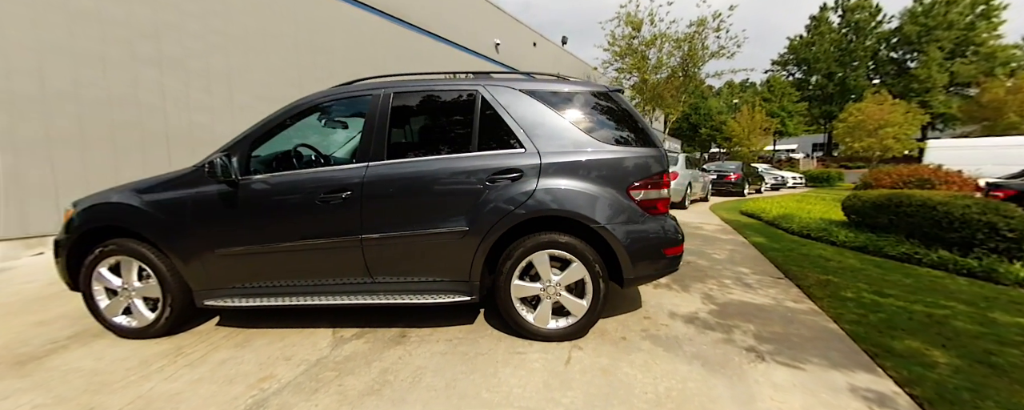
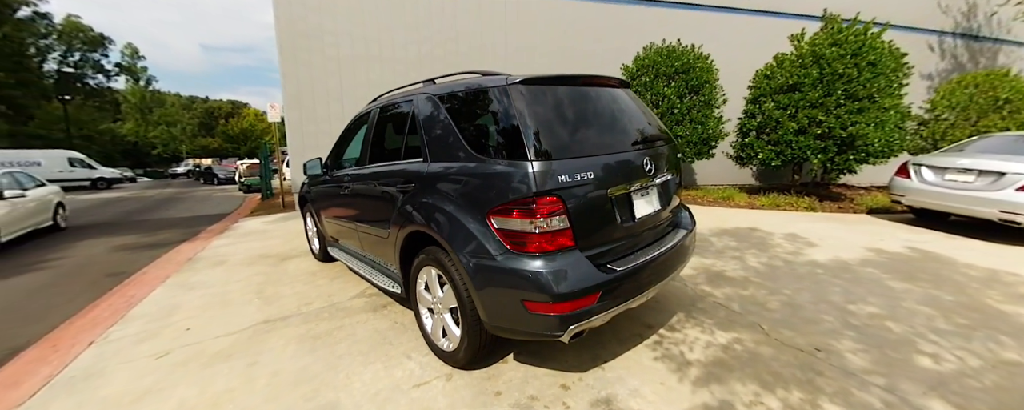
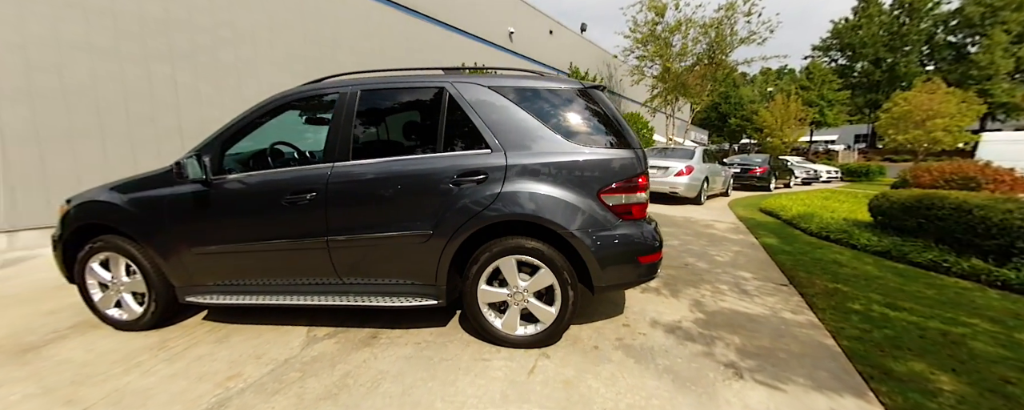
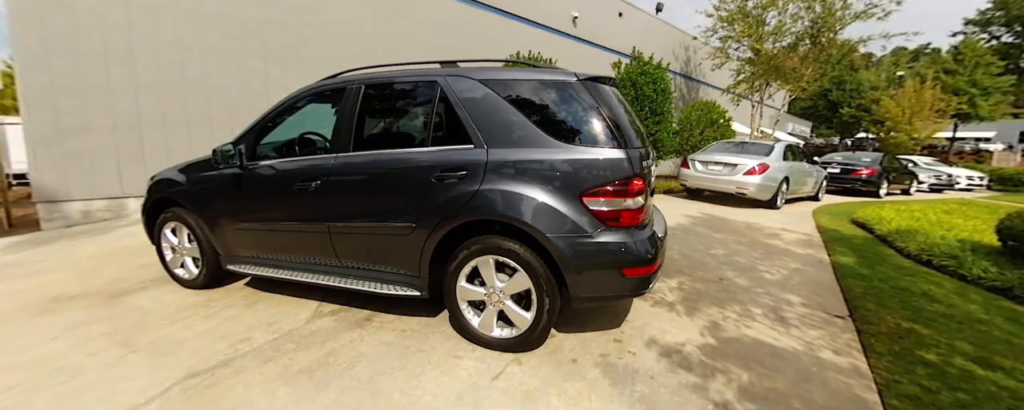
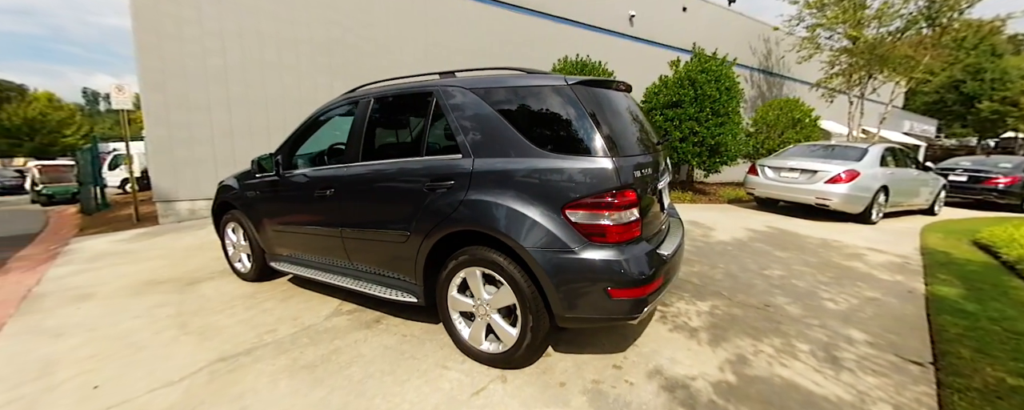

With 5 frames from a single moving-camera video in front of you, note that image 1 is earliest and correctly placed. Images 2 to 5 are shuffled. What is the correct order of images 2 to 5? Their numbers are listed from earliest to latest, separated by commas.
3, 4, 5, 2
